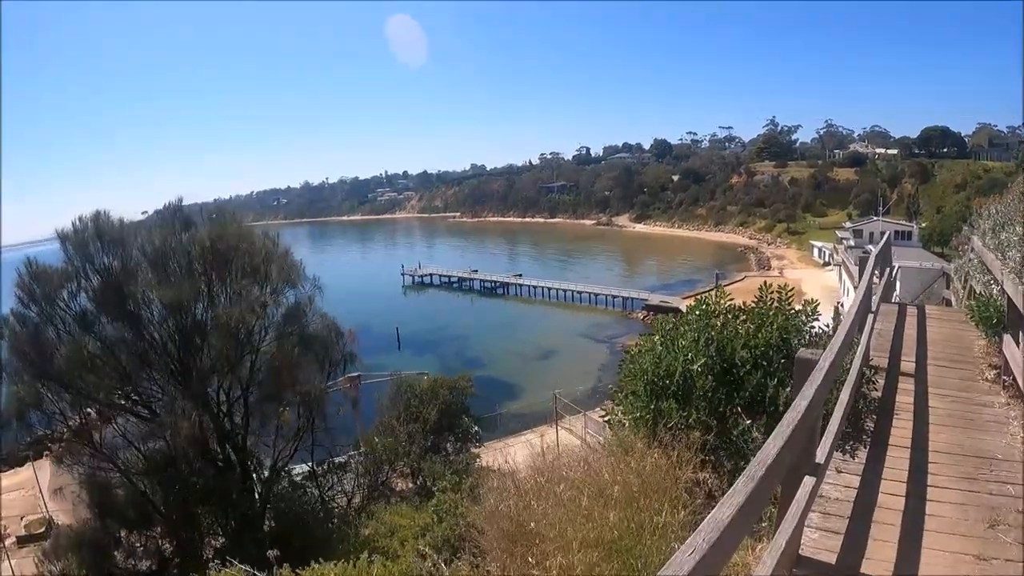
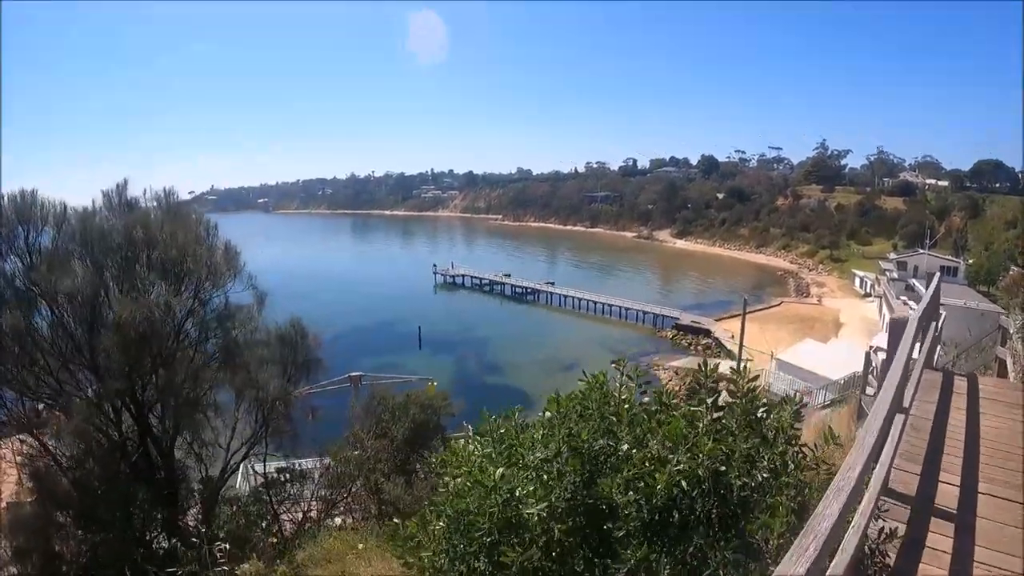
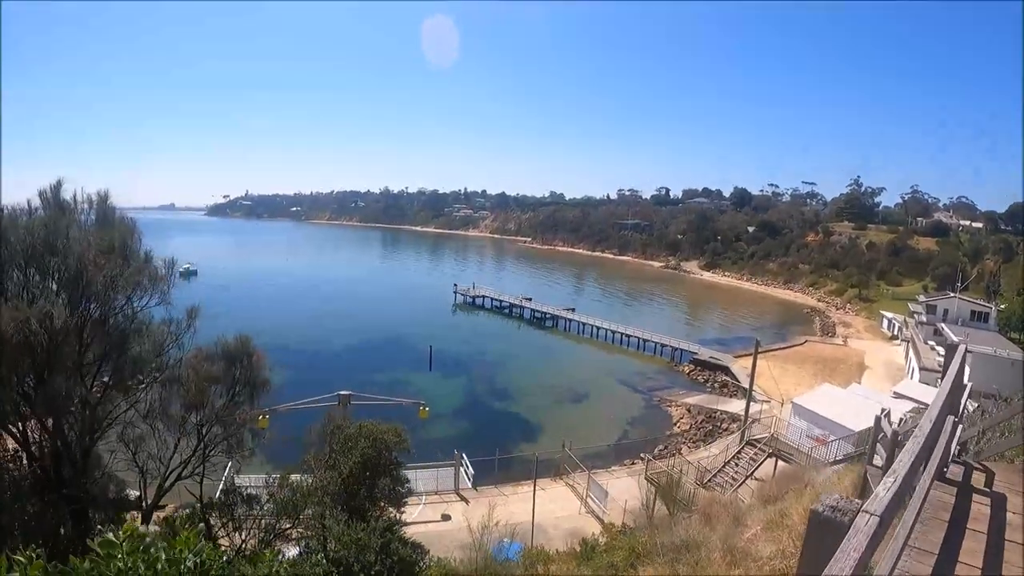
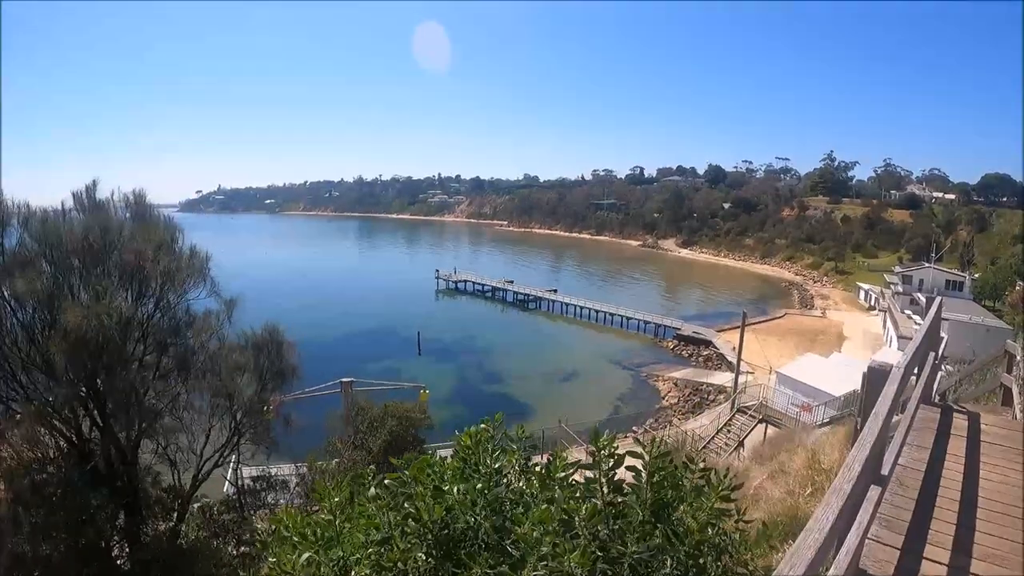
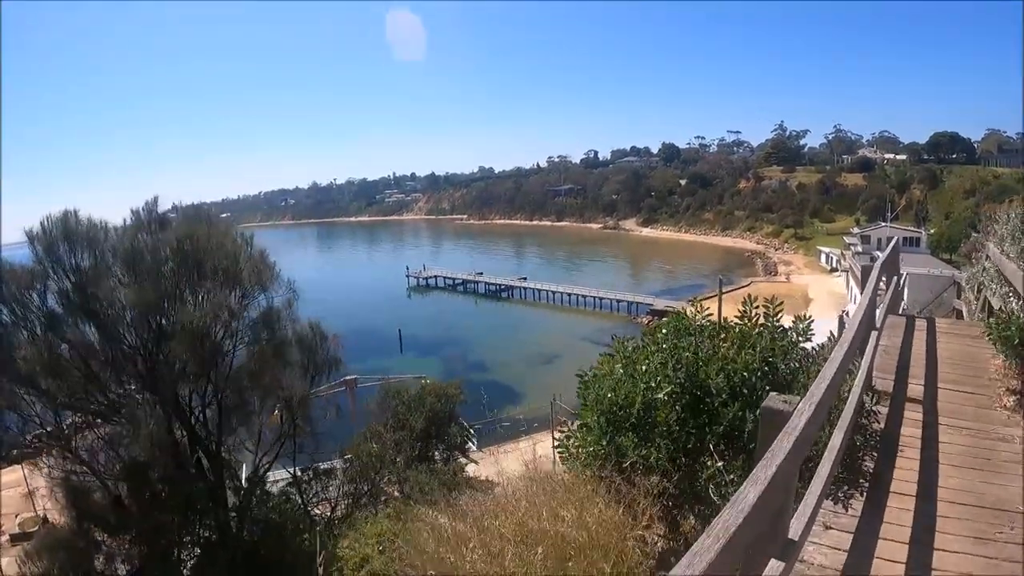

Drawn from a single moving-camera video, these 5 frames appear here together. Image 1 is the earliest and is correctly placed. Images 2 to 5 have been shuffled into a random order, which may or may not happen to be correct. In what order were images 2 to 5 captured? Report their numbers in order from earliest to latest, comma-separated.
5, 2, 4, 3
